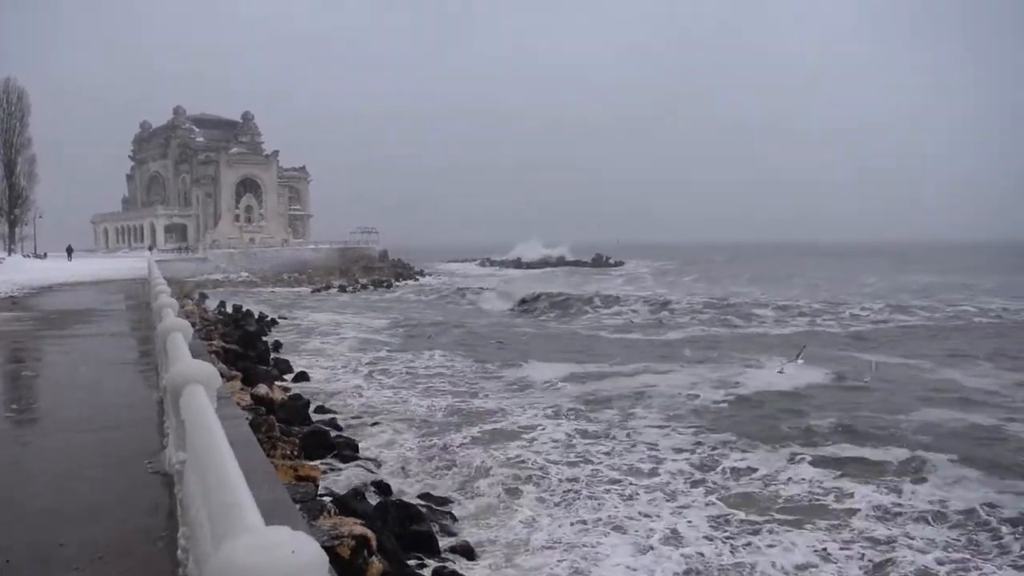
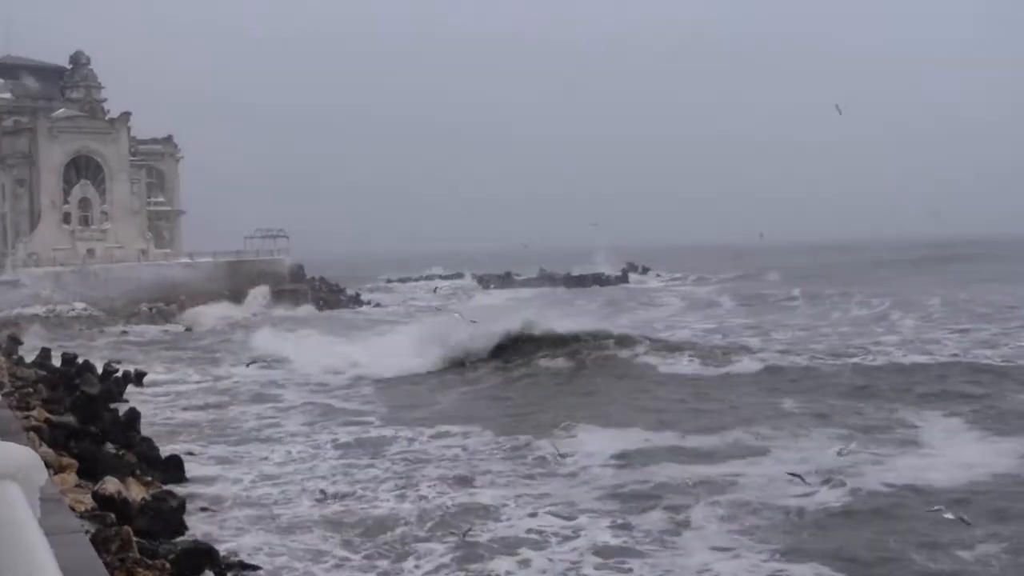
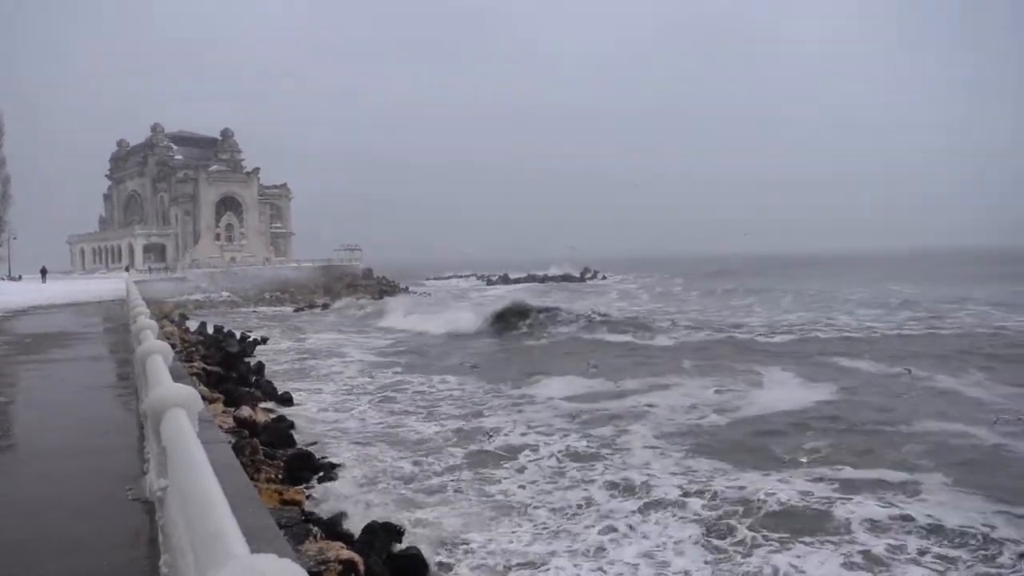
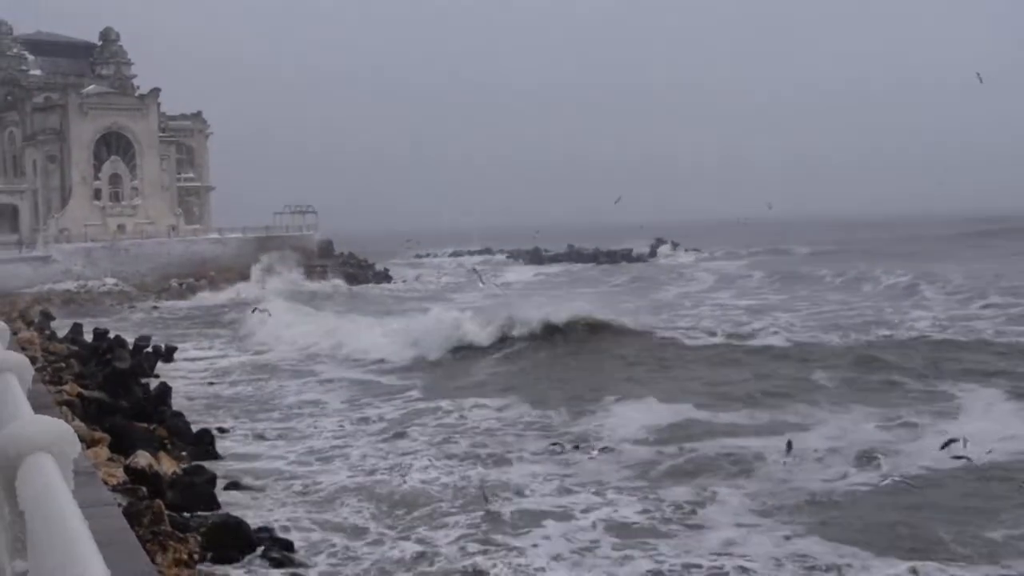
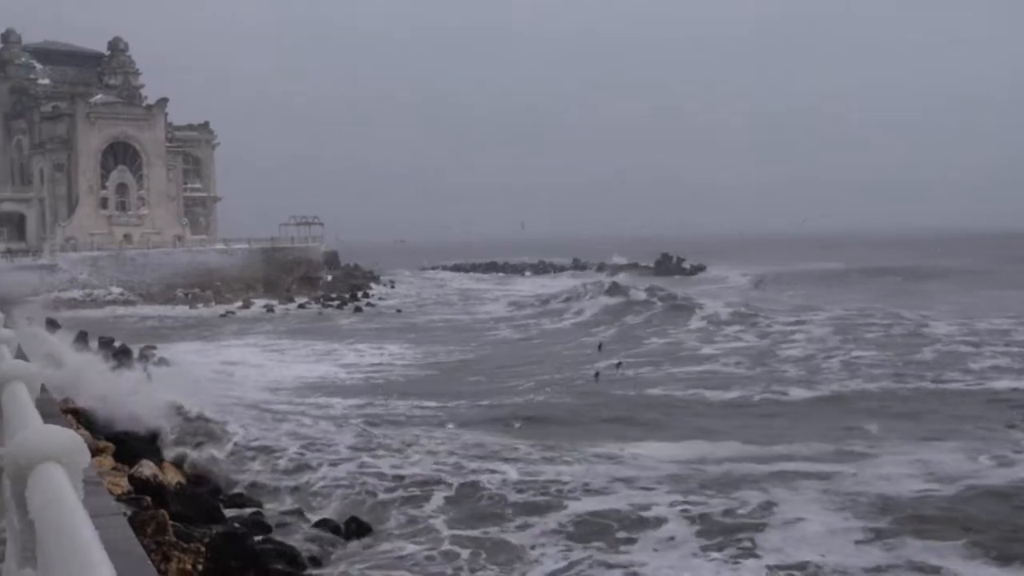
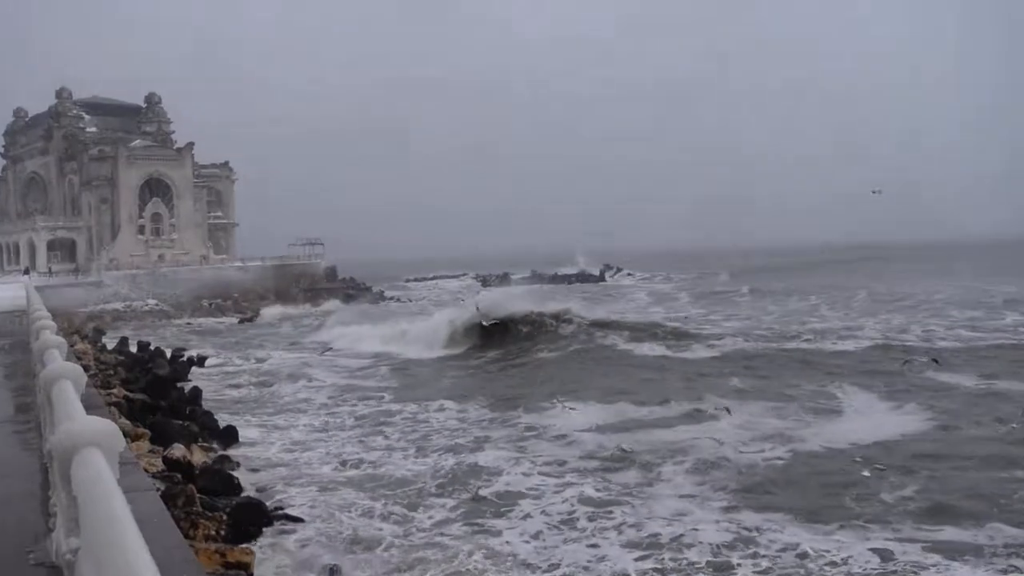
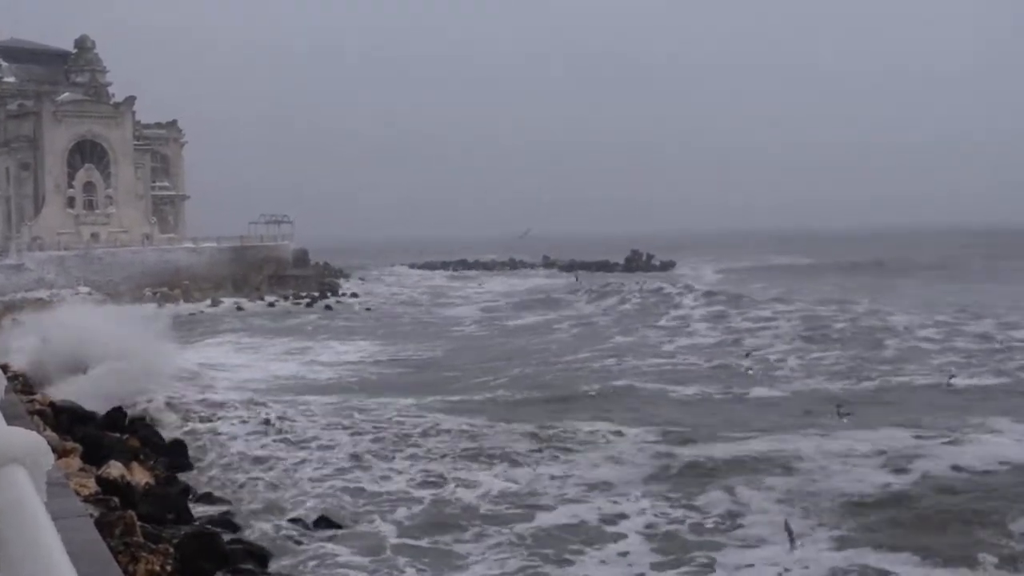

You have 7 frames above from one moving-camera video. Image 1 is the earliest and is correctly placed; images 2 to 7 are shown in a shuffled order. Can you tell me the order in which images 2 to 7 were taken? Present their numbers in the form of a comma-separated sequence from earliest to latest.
3, 6, 2, 4, 7, 5
